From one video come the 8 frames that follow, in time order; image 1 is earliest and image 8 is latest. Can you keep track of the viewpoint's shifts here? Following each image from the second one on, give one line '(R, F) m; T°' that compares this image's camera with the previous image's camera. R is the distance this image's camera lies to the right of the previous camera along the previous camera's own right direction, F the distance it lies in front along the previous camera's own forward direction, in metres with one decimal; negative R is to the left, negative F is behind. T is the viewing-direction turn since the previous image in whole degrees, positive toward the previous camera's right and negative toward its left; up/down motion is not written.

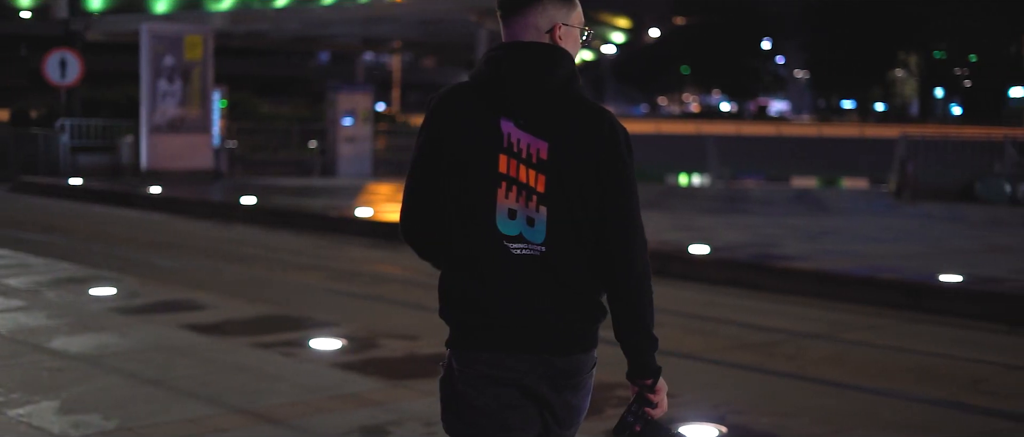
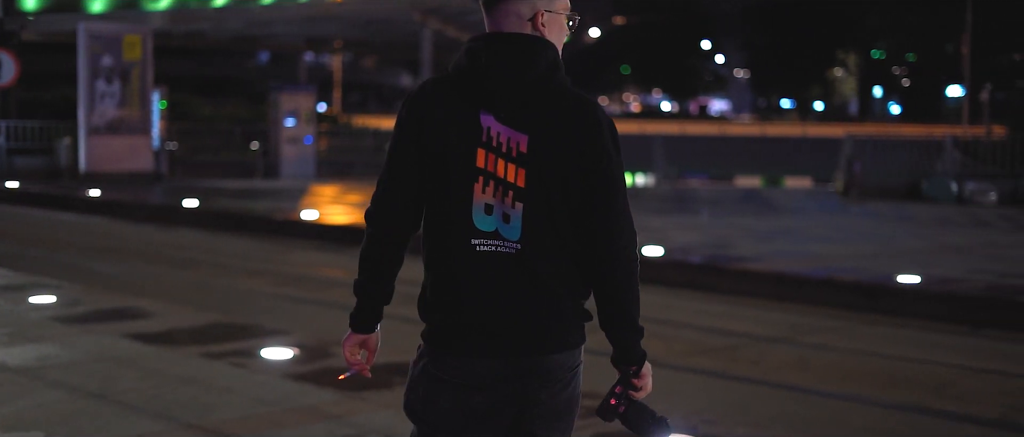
(-0.1, +0.2) m; +2°
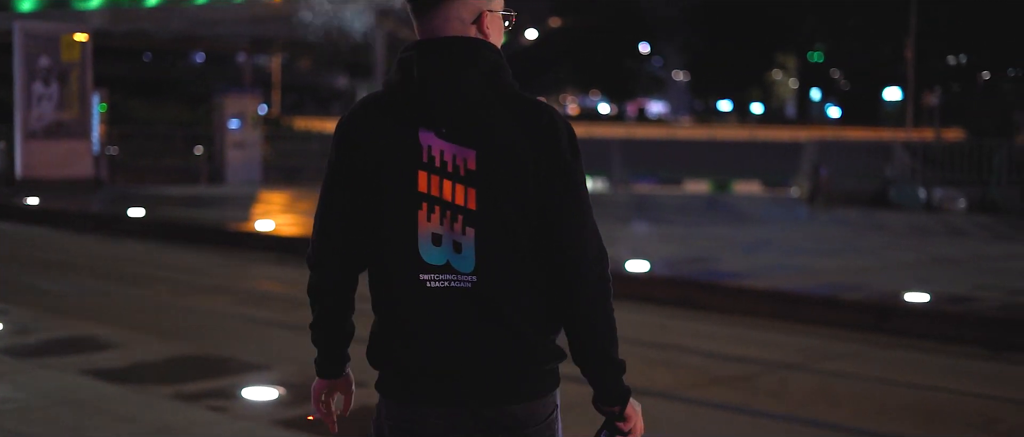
(-0.3, +0.7) m; +2°
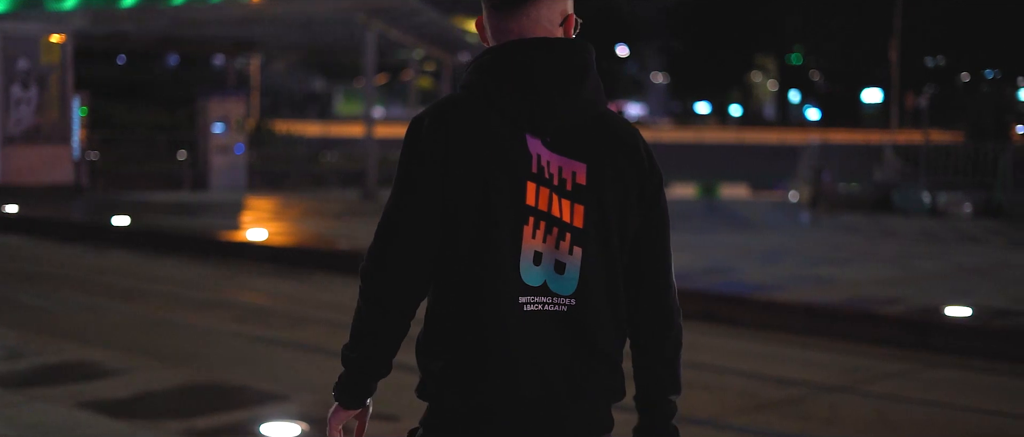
(-0.3, +0.6) m; +1°
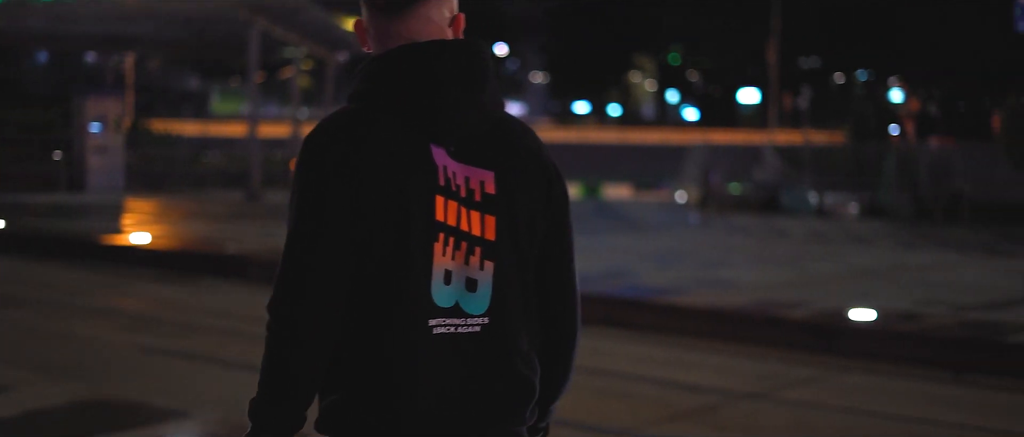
(-0.1, +0.3) m; +4°
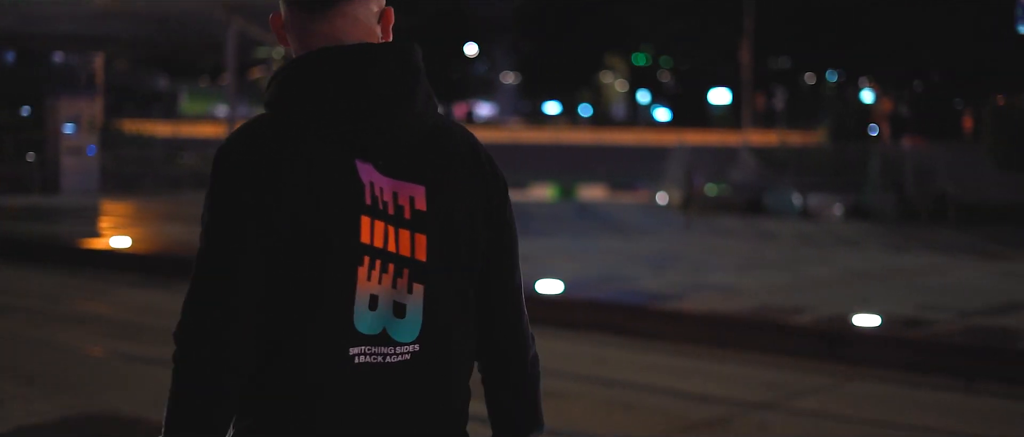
(-0.2, +0.2) m; +1°
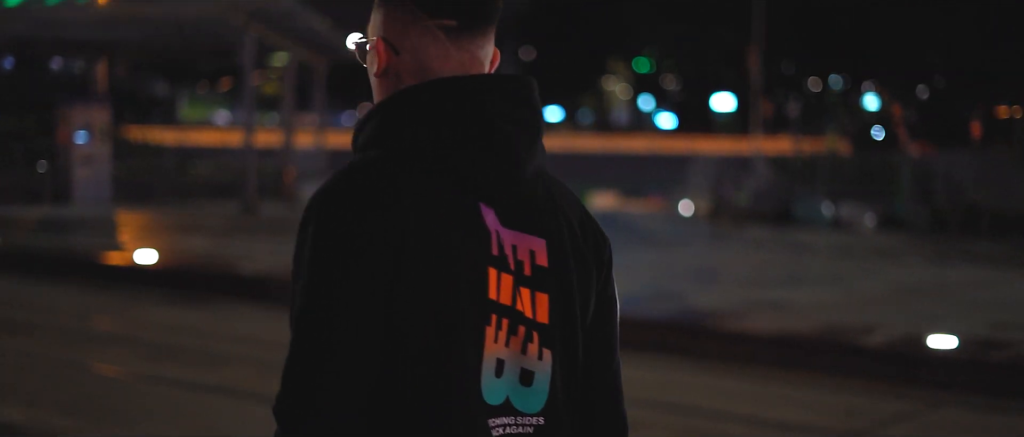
(-0.3, +0.4) m; 0°
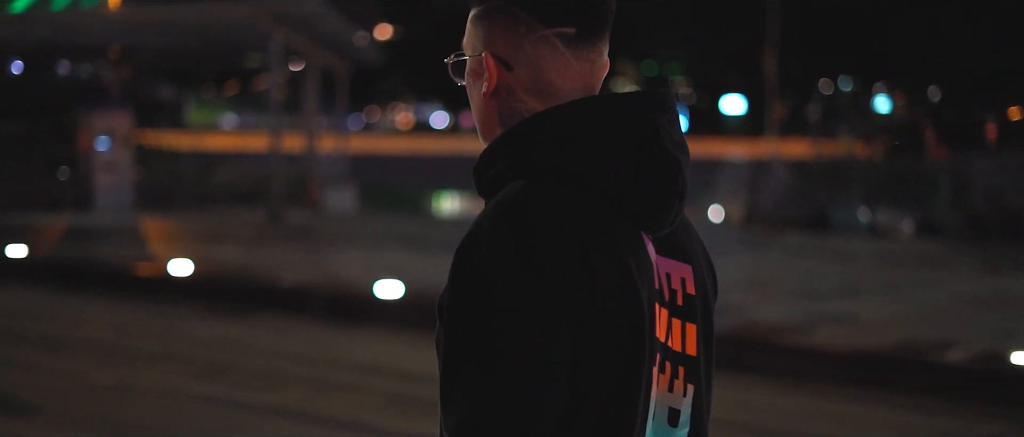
(-0.3, +0.3) m; 0°
